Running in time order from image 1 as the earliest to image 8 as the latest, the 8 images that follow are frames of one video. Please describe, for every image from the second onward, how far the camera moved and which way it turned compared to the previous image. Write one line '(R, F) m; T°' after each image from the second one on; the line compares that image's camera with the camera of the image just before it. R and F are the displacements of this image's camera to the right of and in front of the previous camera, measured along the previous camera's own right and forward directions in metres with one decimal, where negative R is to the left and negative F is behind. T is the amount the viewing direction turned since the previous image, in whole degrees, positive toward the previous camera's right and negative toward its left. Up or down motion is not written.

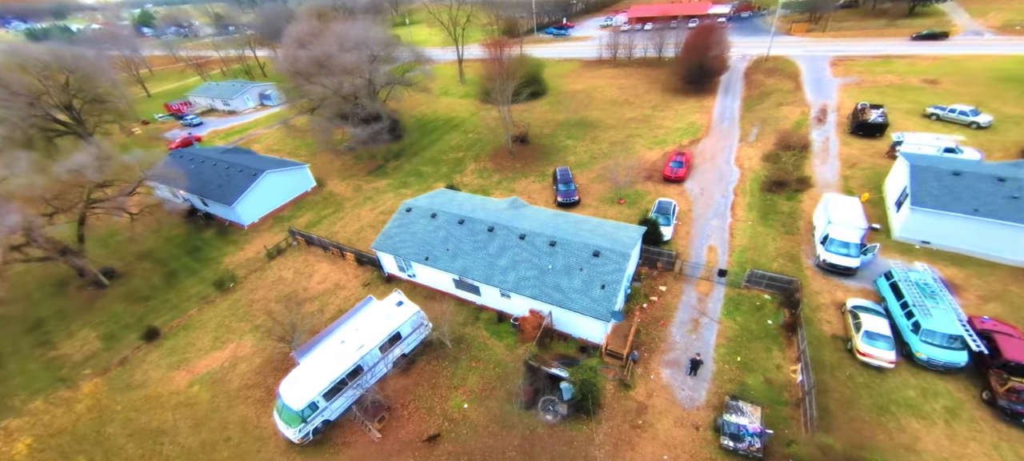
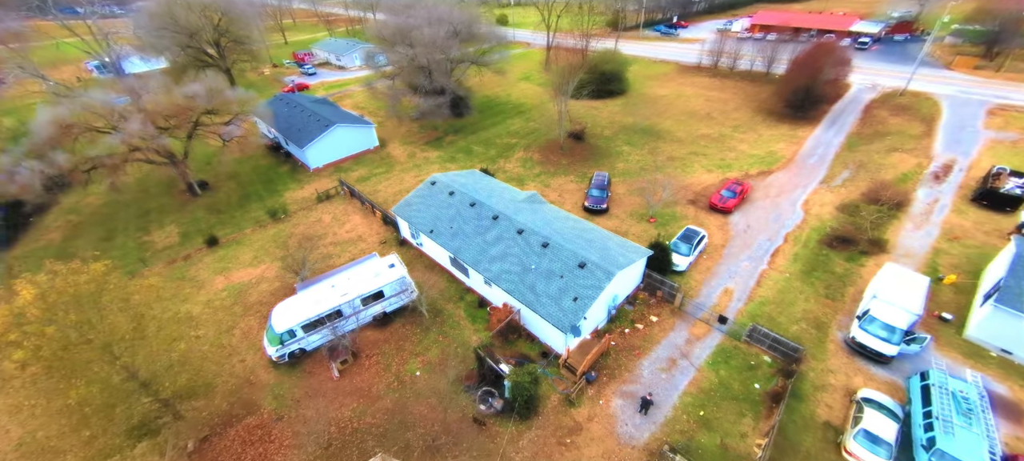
(+3.9, +0.2) m; -11°
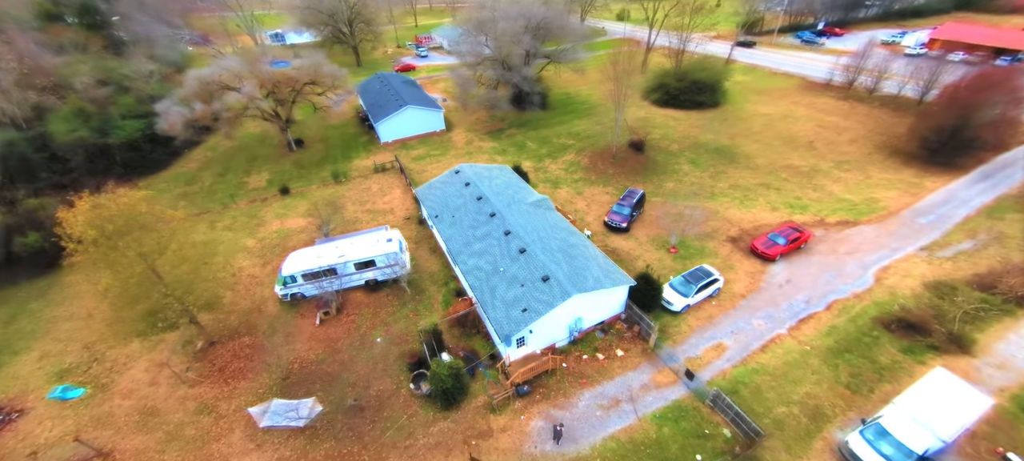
(+5.5, +0.5) m; -15°
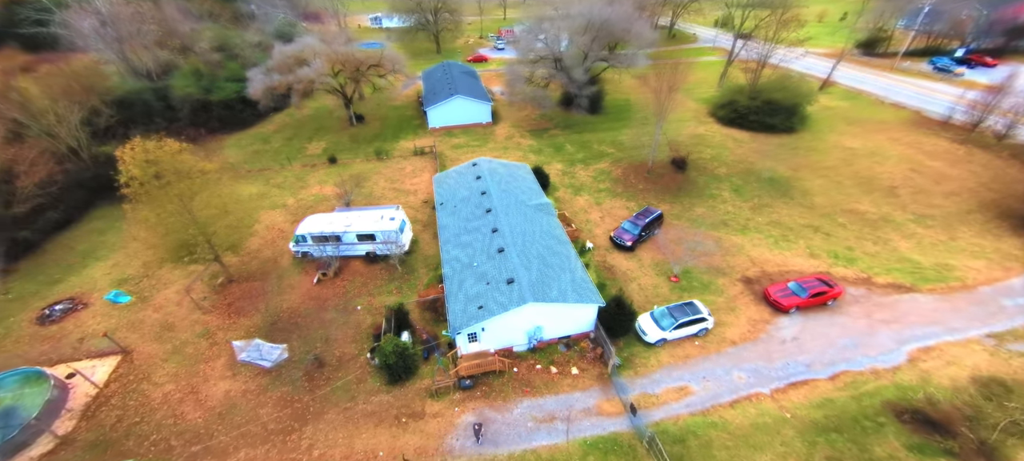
(+4.2, +0.2) m; -10°
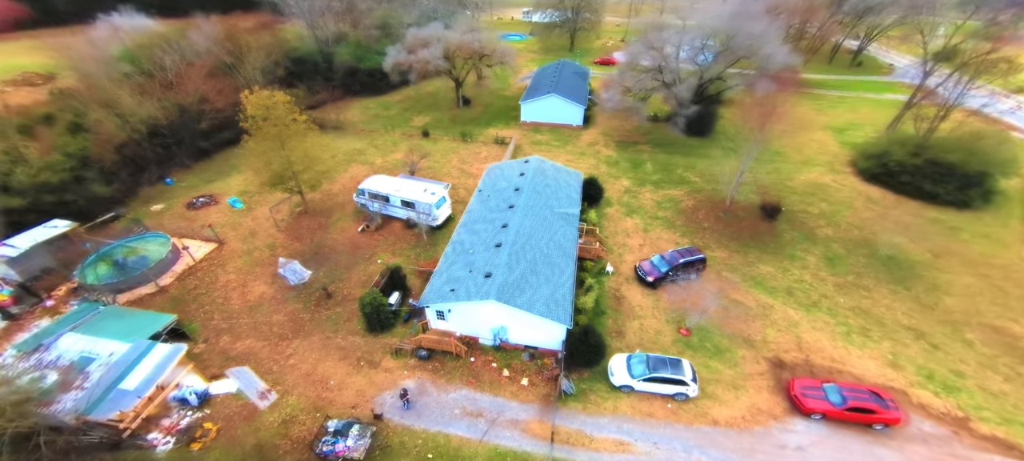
(+5.6, +0.6) m; -18°
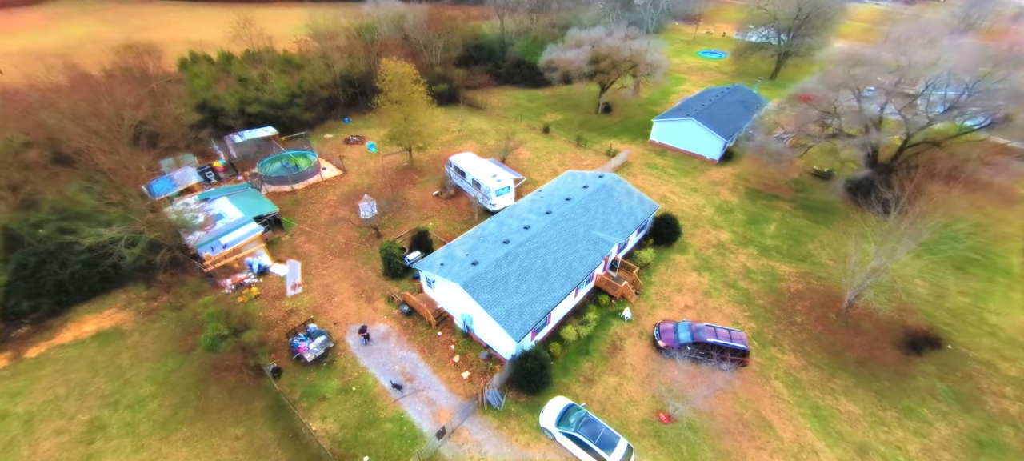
(+7.0, +1.7) m; -24°
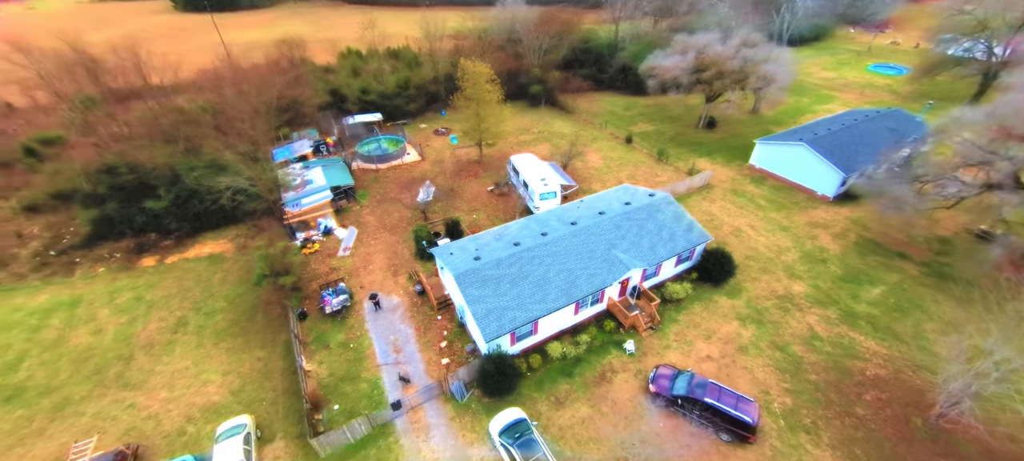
(+5.0, +0.8) m; -17°
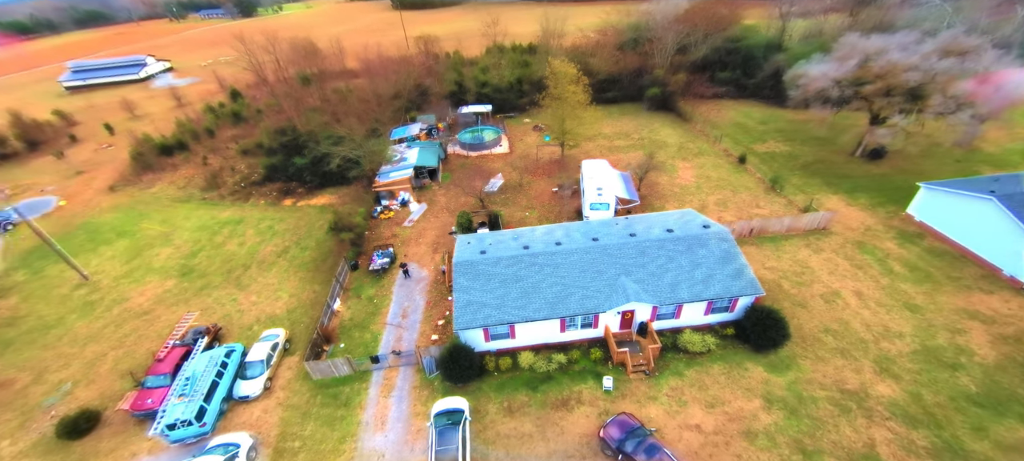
(+6.3, +1.1) m; -21°
